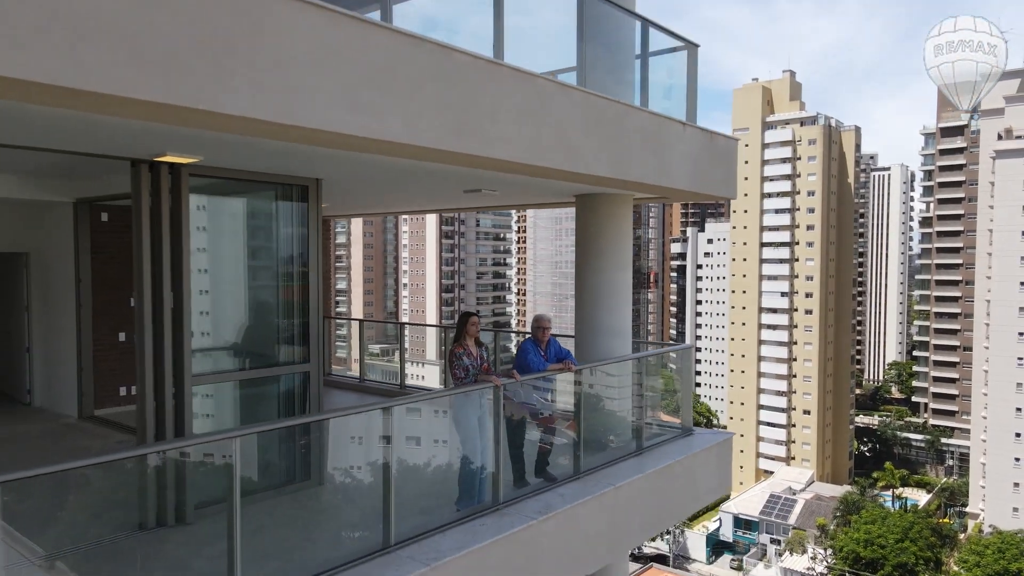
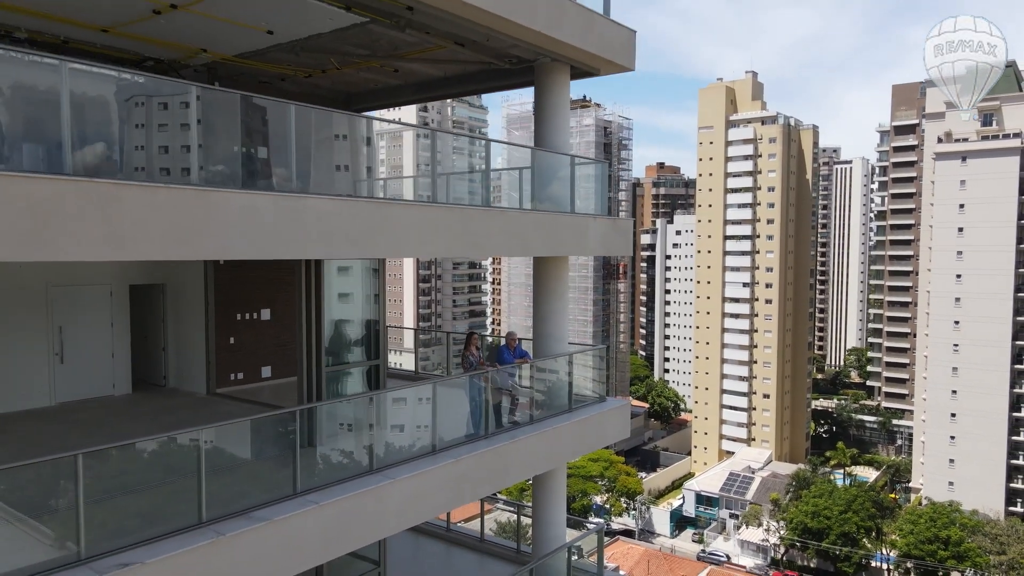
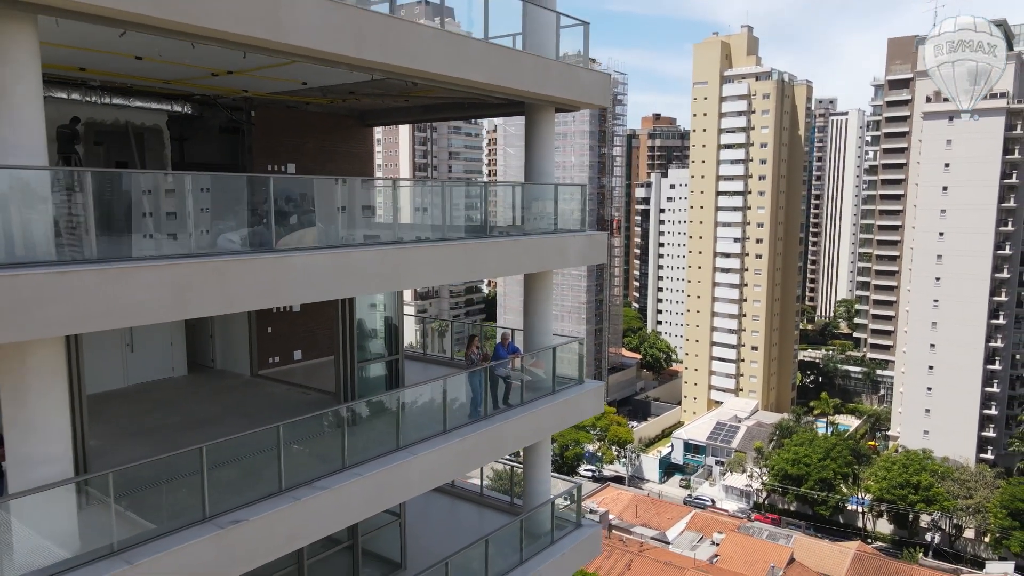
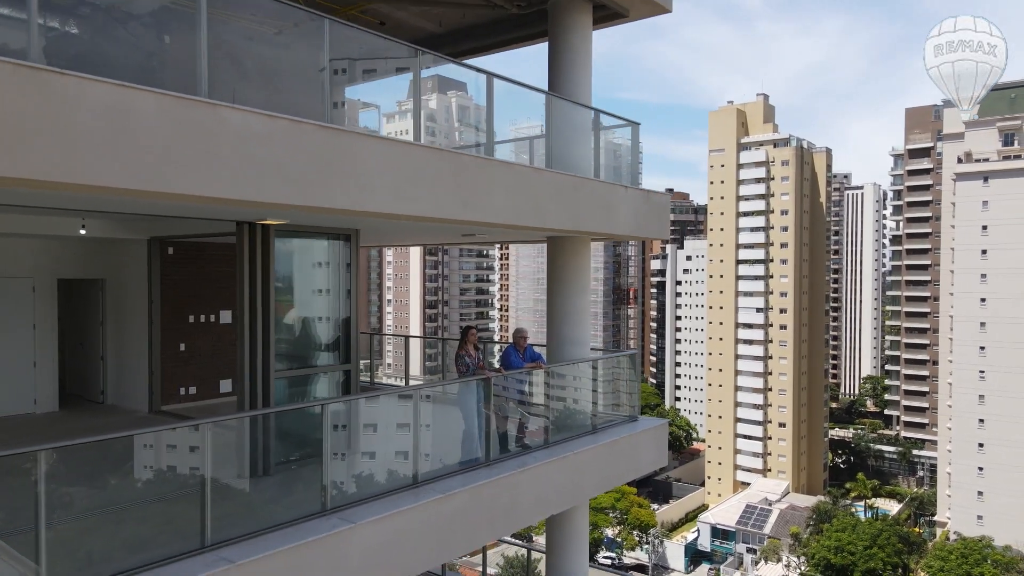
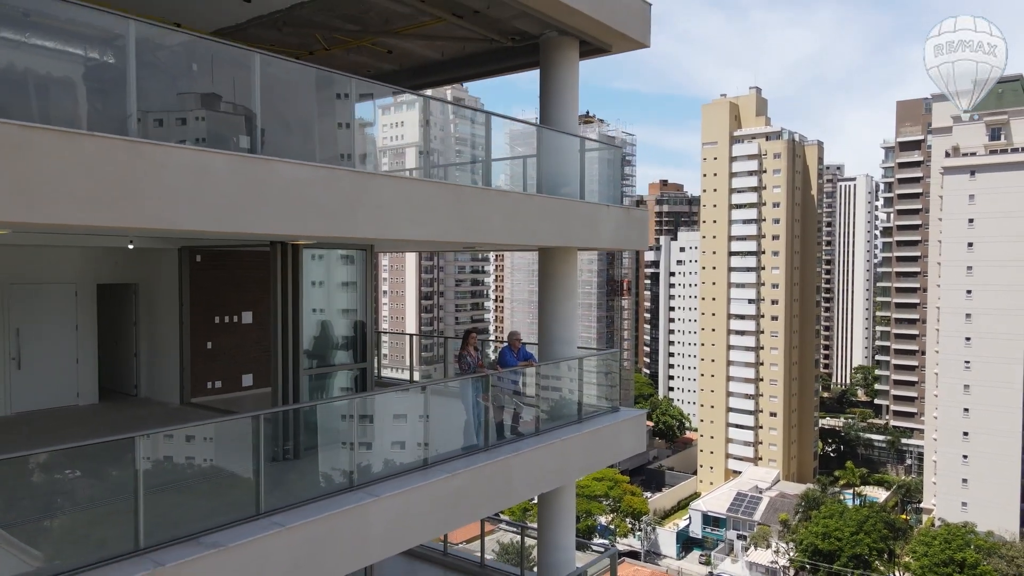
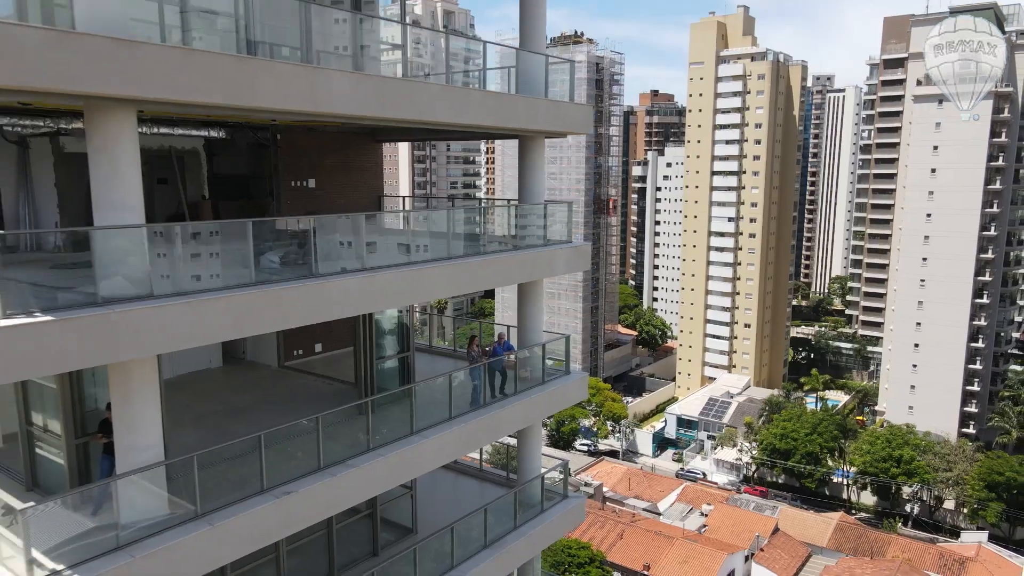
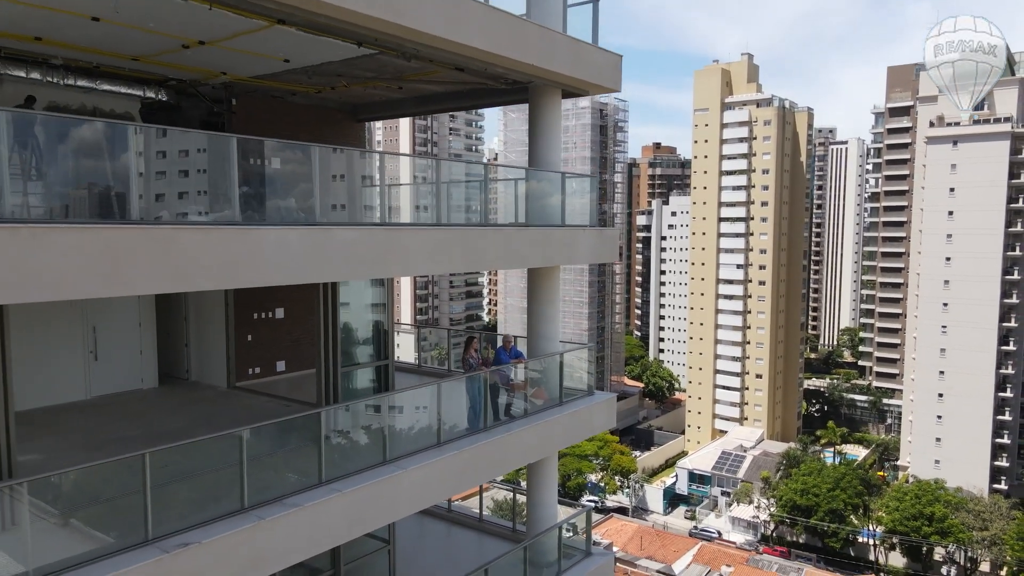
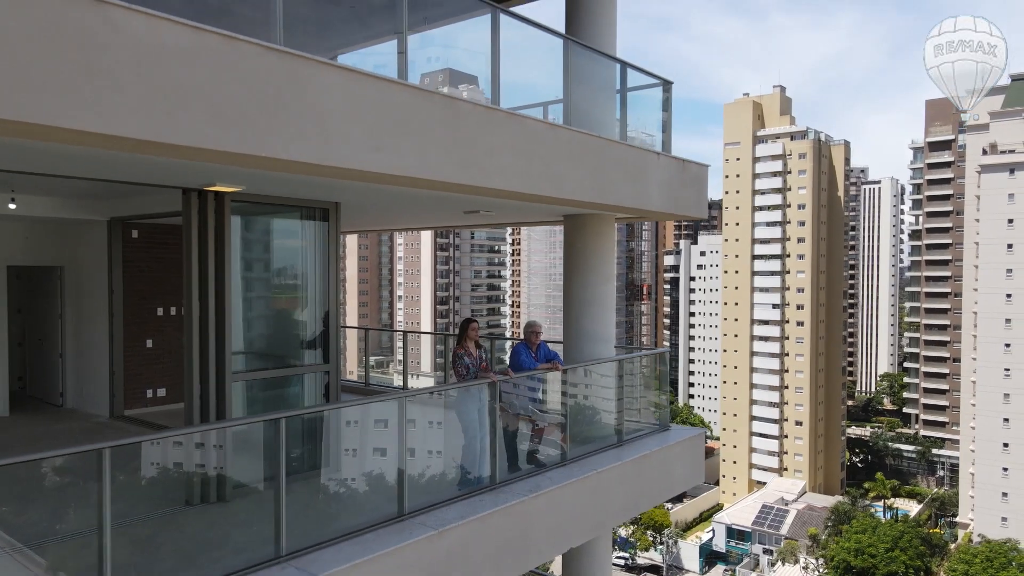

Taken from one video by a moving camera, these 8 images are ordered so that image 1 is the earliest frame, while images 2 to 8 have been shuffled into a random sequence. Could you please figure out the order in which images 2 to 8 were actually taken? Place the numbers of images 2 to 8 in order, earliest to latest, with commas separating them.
8, 4, 5, 2, 7, 3, 6
